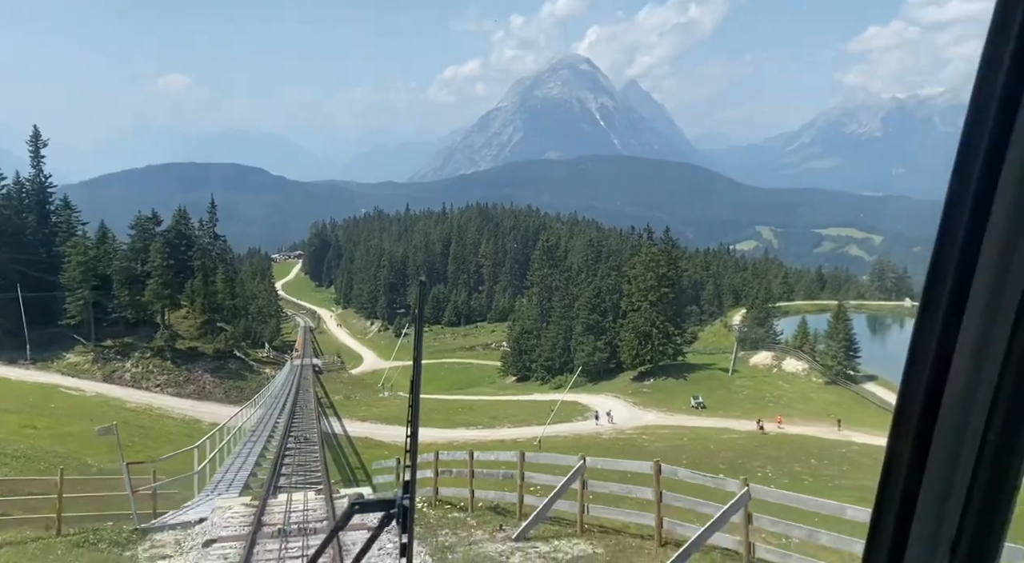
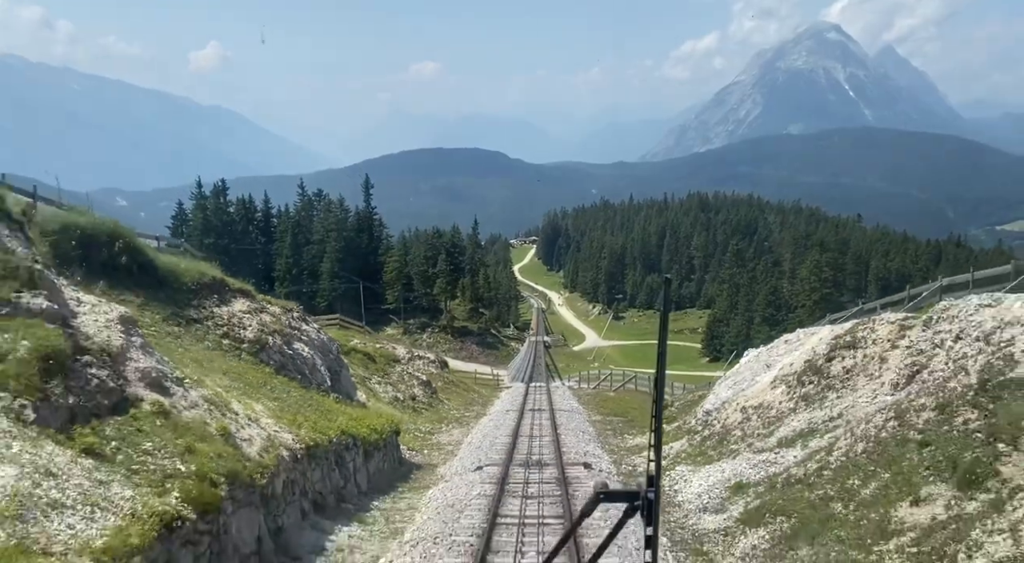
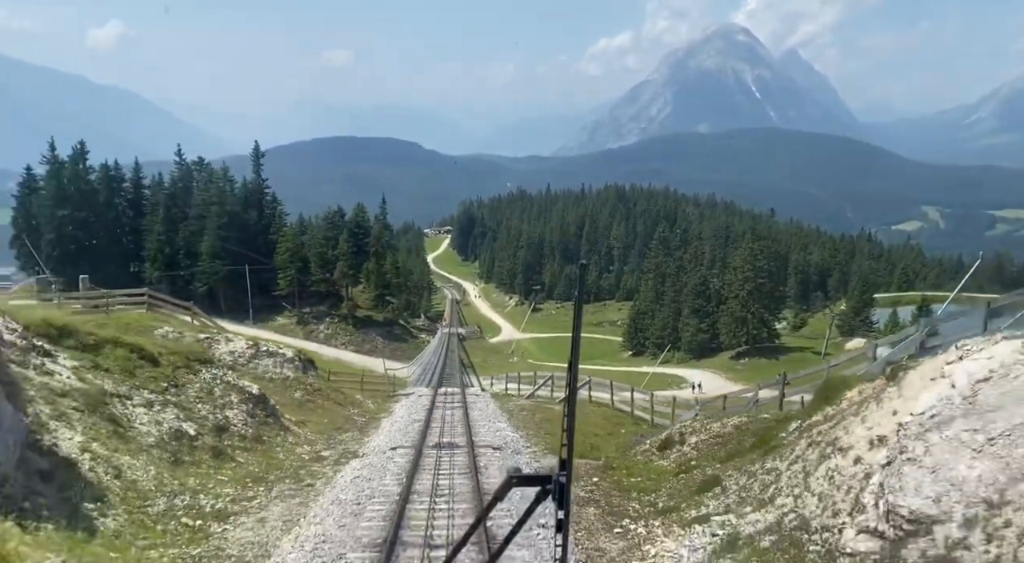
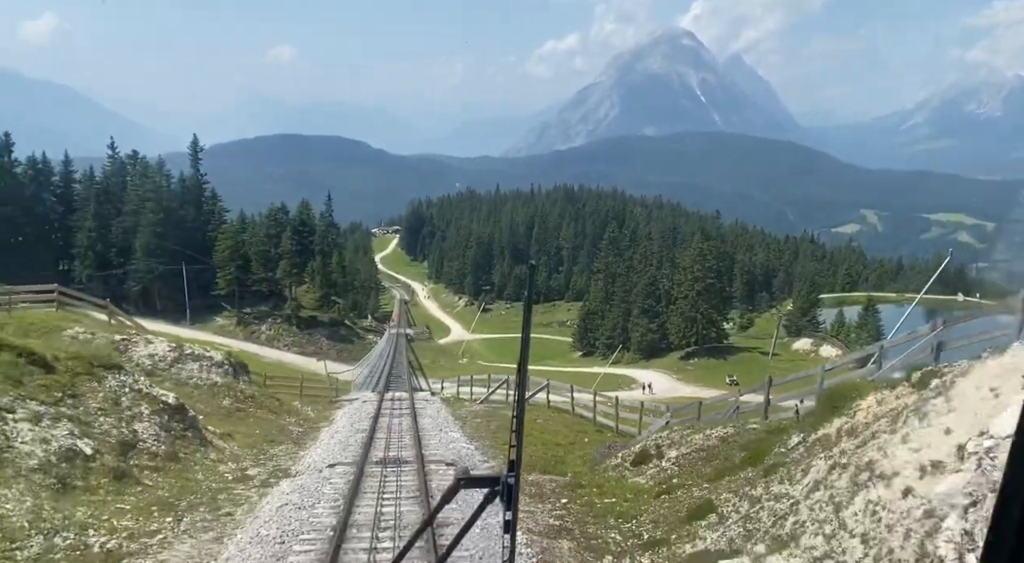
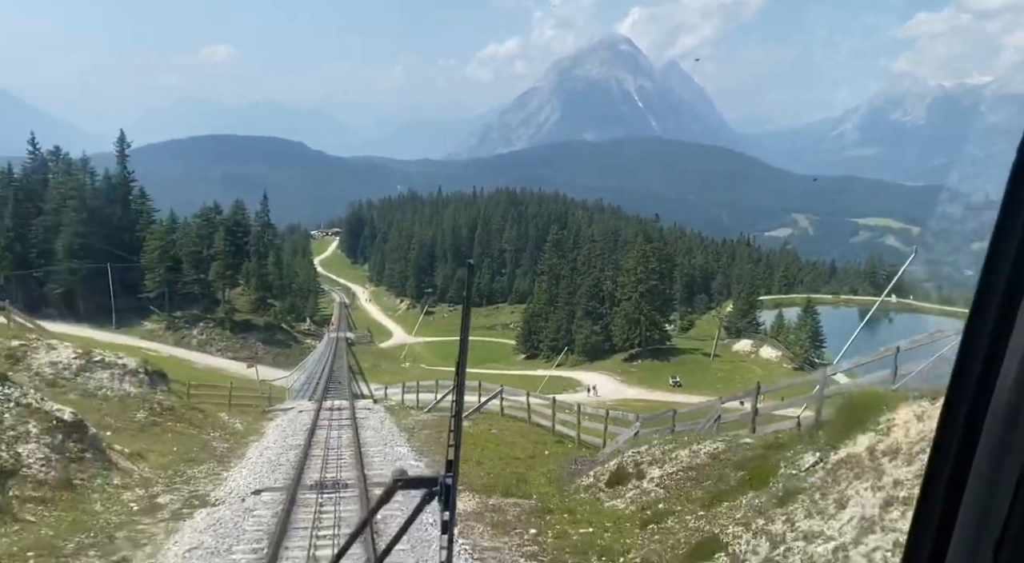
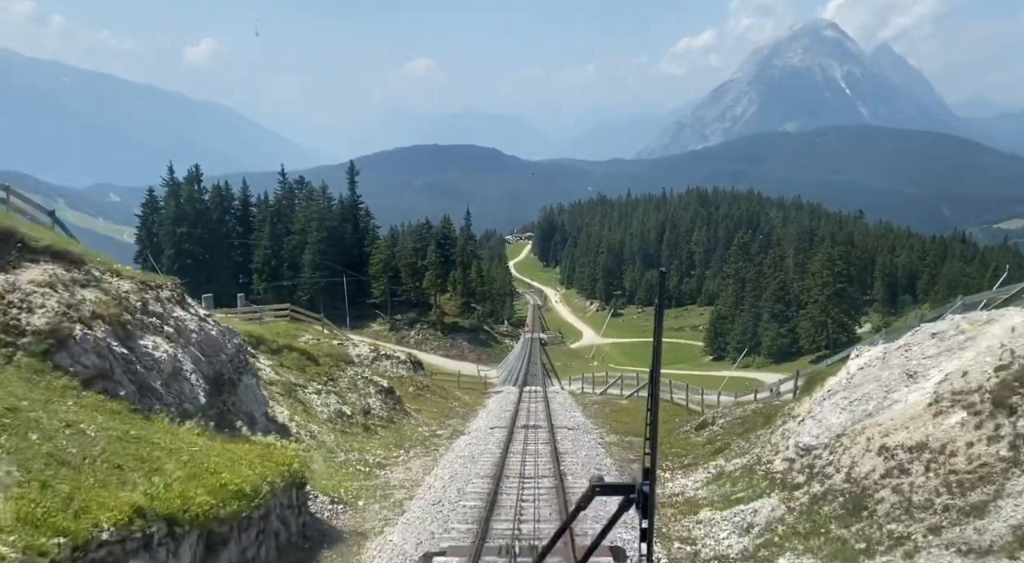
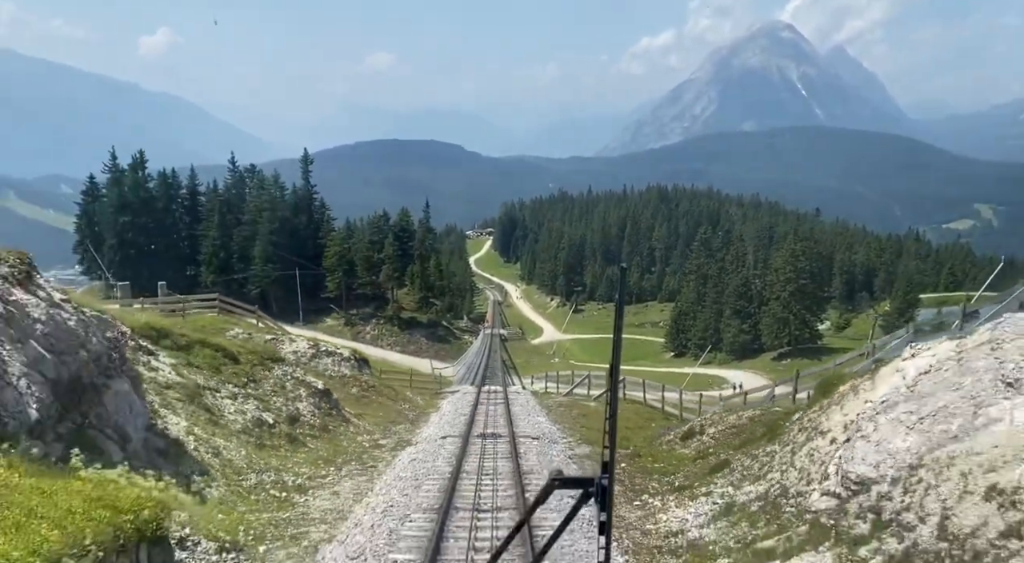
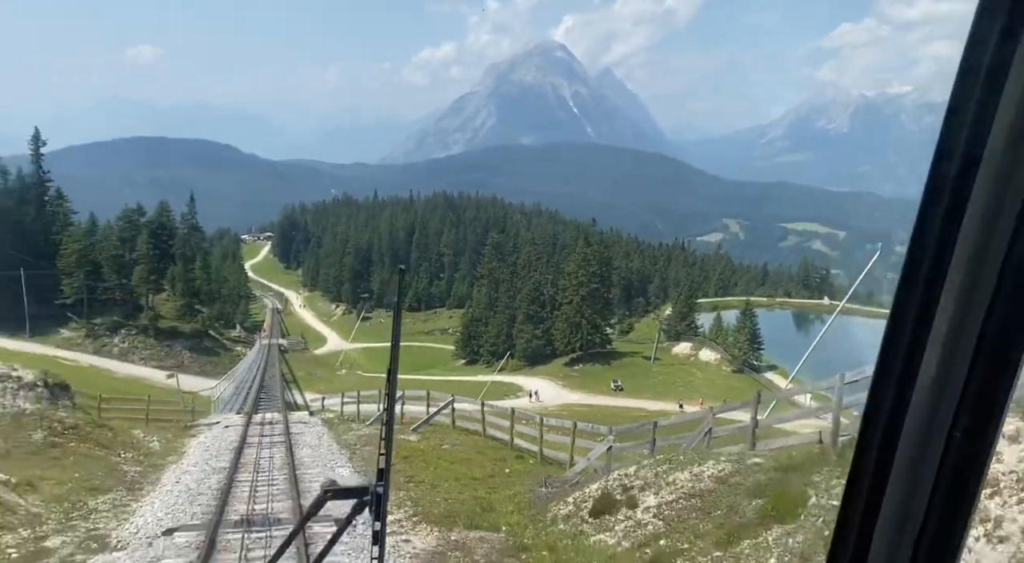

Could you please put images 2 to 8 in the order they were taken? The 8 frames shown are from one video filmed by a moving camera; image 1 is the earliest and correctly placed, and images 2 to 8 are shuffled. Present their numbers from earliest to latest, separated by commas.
8, 5, 4, 3, 7, 6, 2
